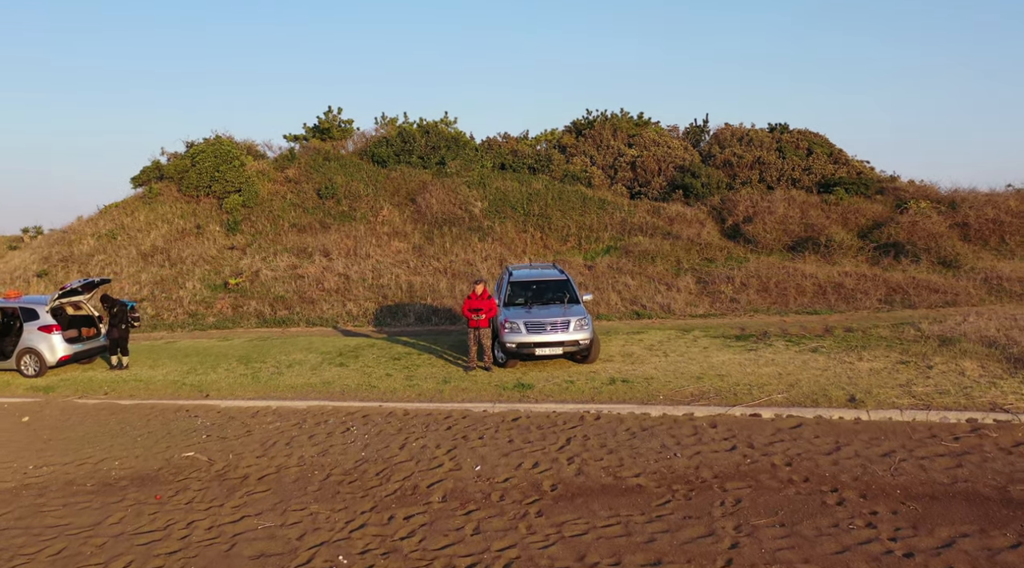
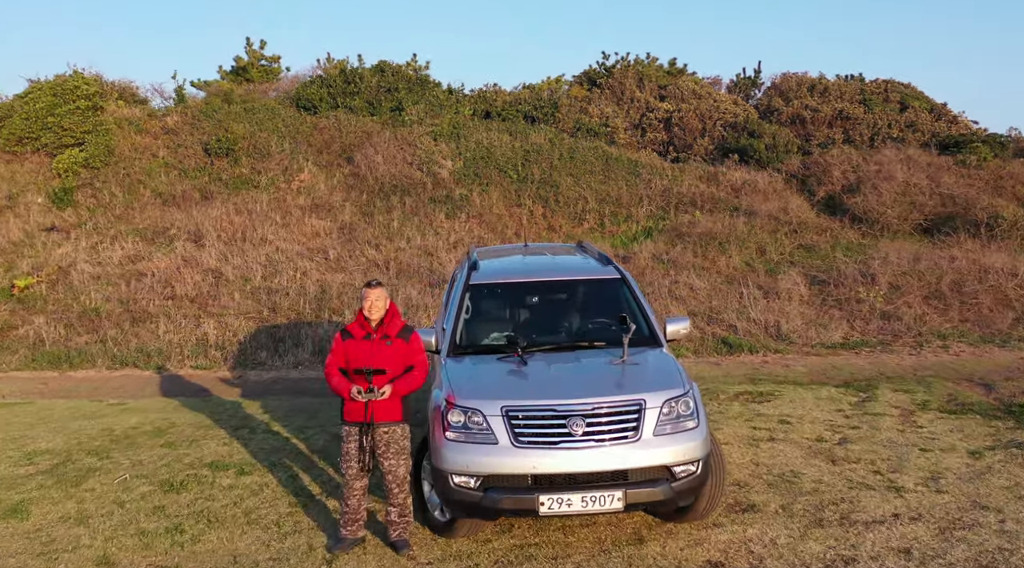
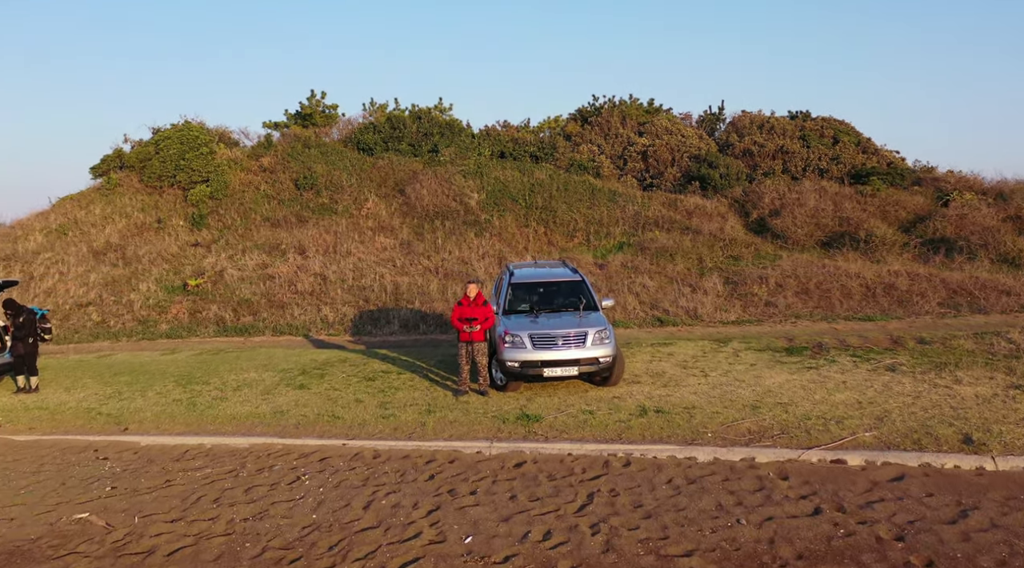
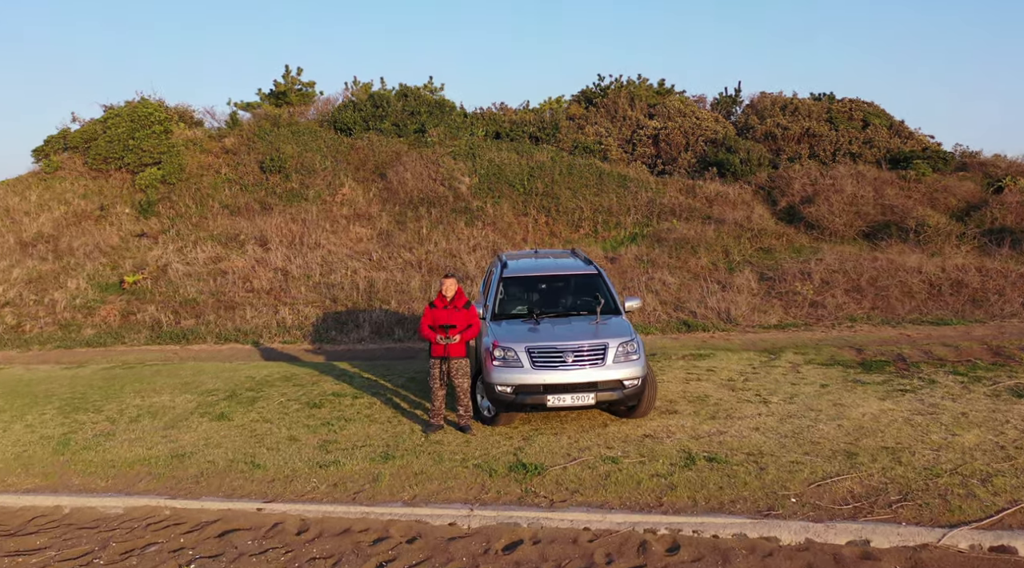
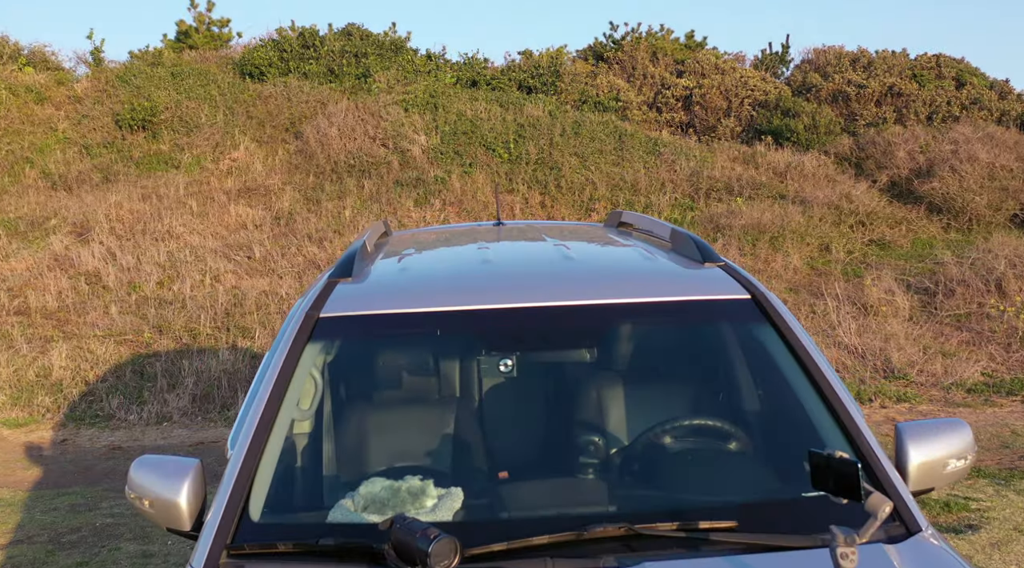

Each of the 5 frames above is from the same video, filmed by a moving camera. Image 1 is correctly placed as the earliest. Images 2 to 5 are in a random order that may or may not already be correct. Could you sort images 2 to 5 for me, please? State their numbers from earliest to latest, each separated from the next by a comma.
3, 4, 2, 5
